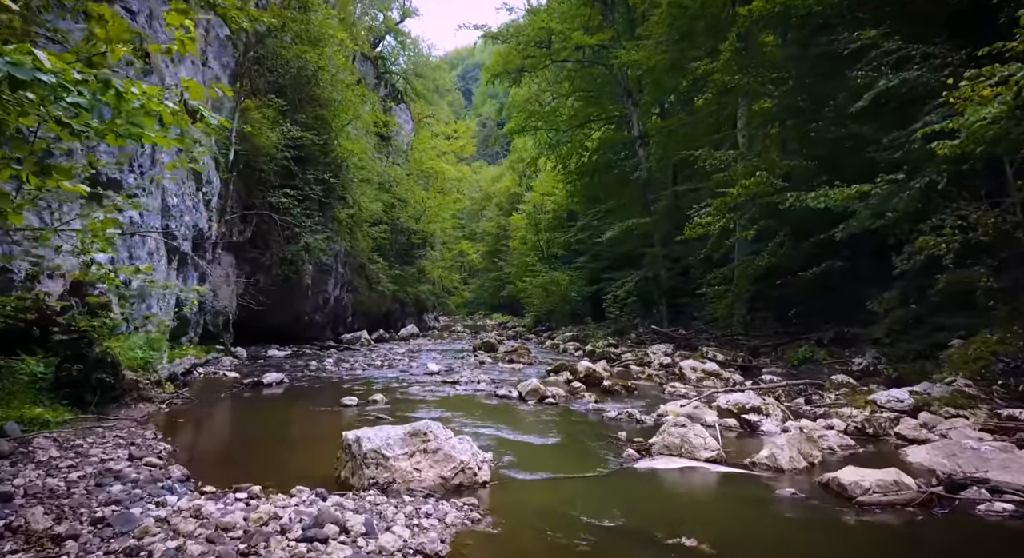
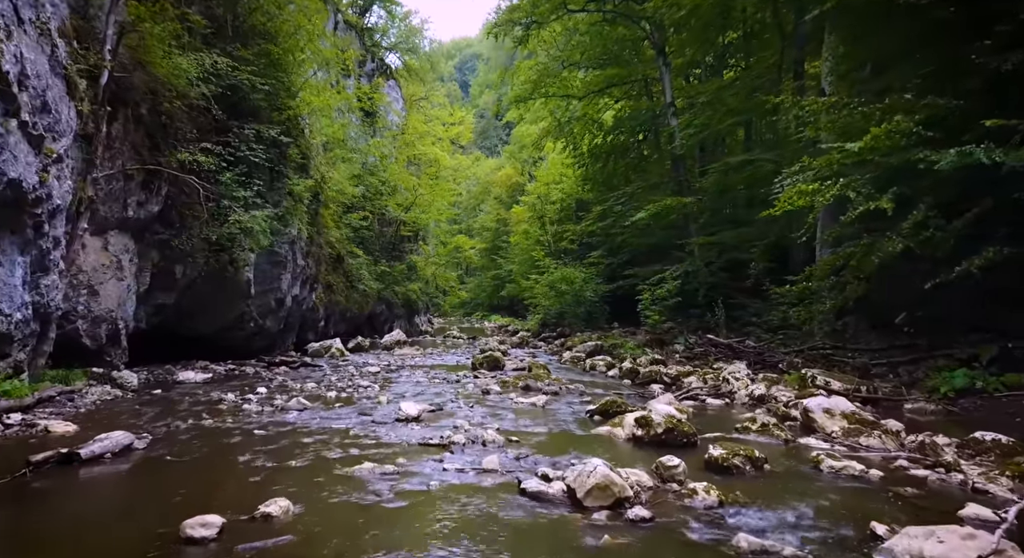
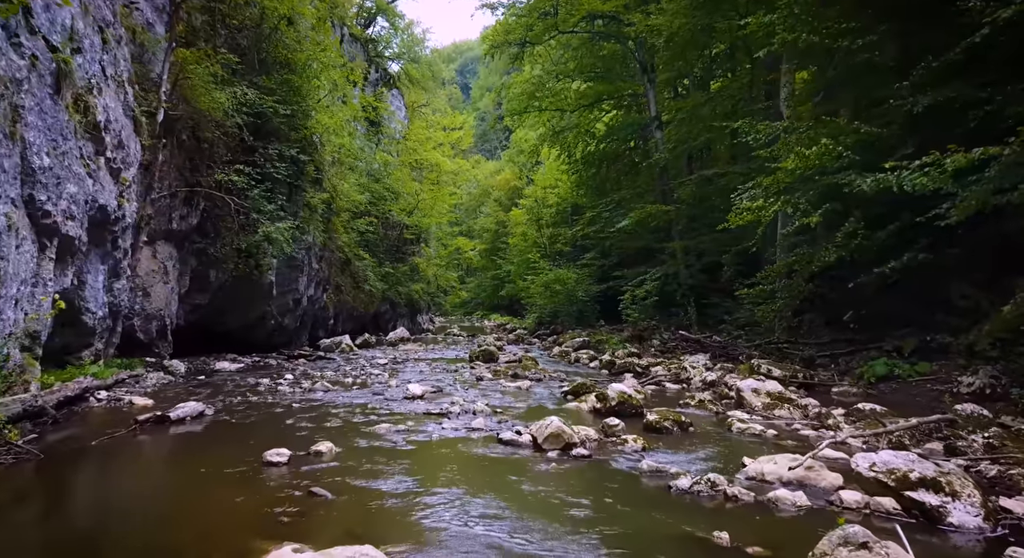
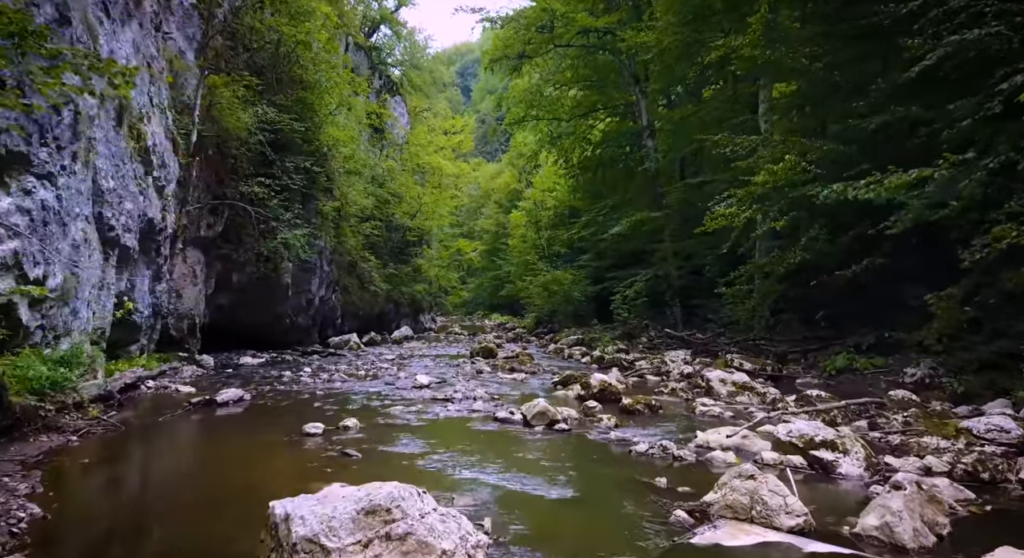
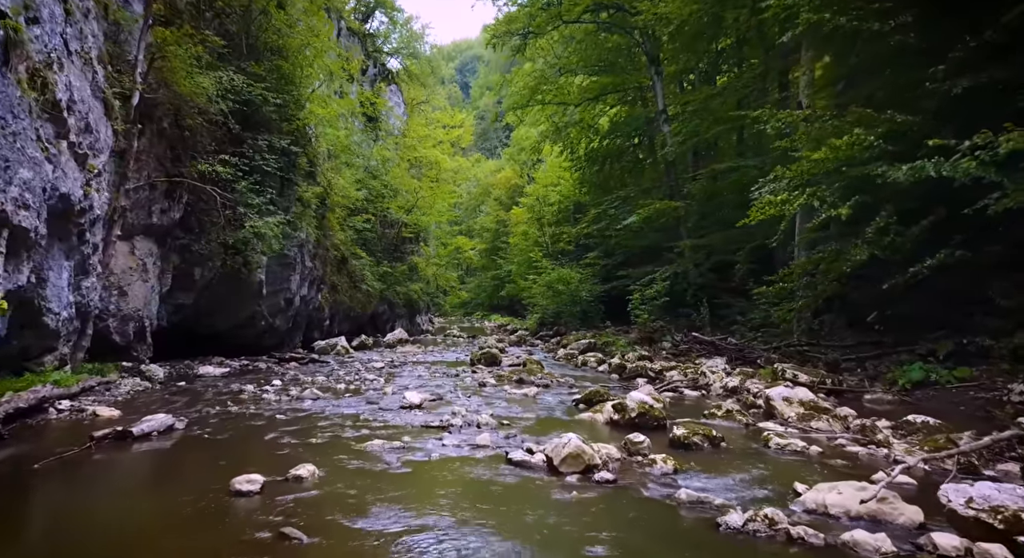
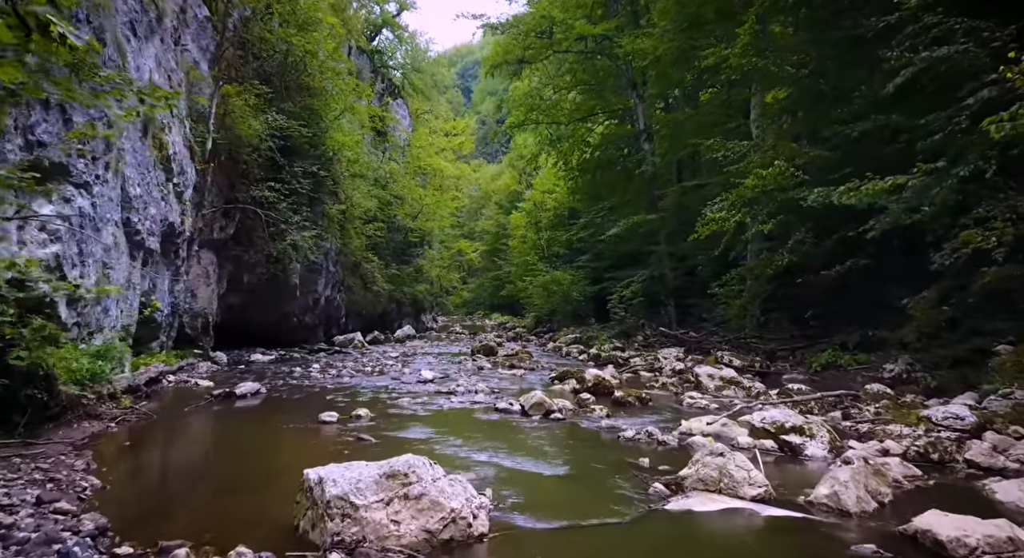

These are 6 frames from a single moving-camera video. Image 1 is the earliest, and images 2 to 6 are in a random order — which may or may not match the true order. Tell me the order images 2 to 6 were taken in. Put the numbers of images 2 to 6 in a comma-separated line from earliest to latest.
6, 4, 3, 5, 2
